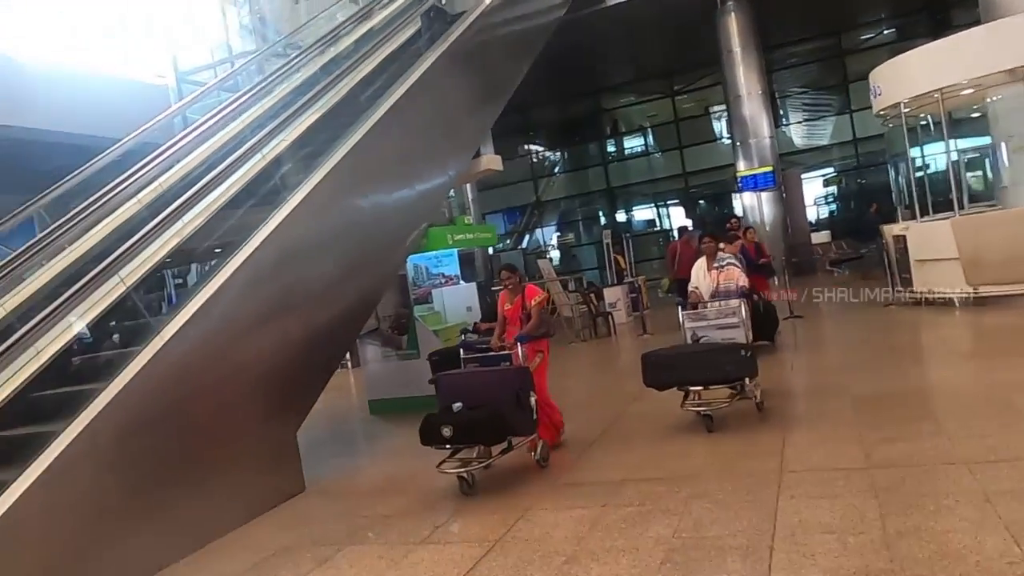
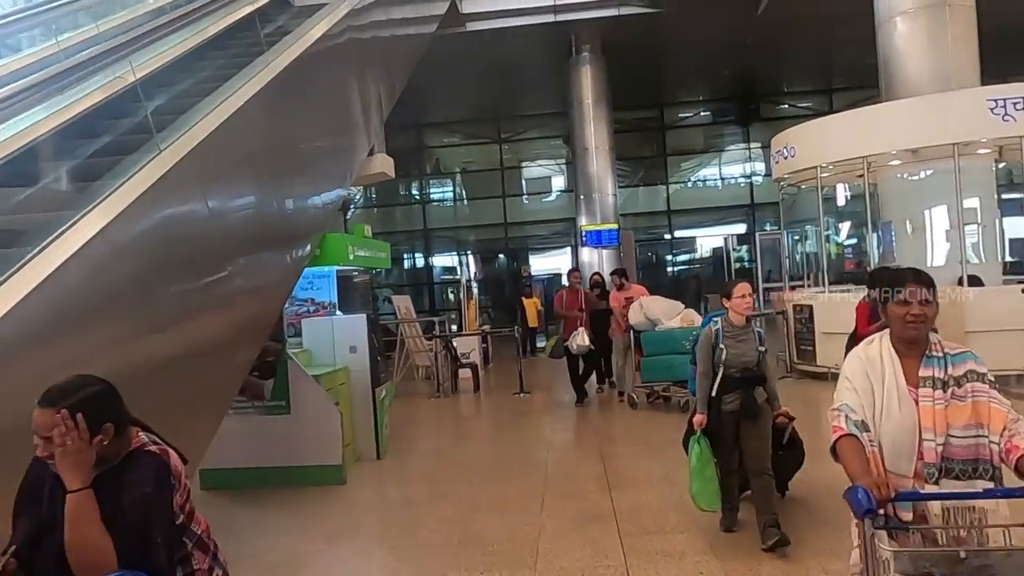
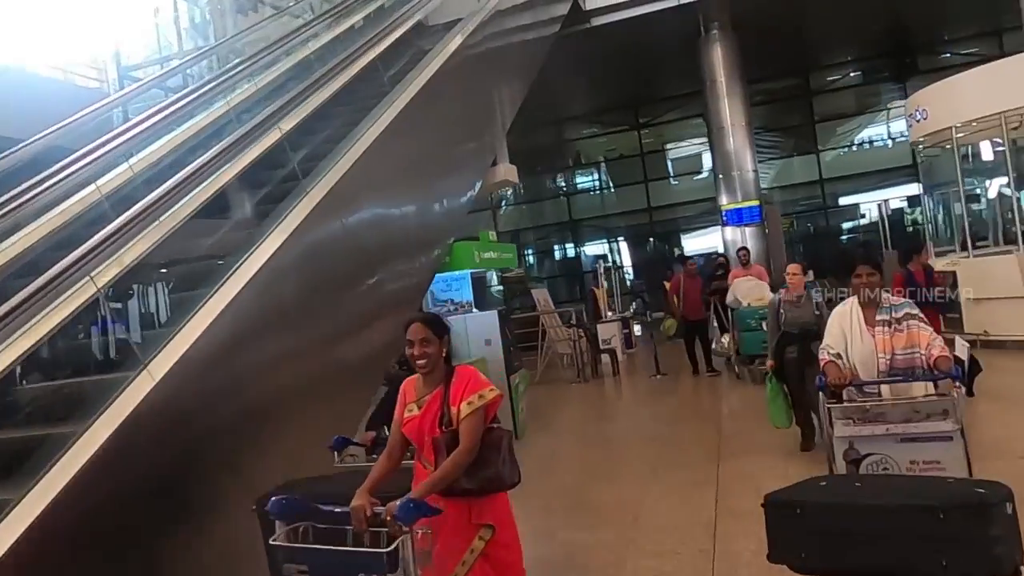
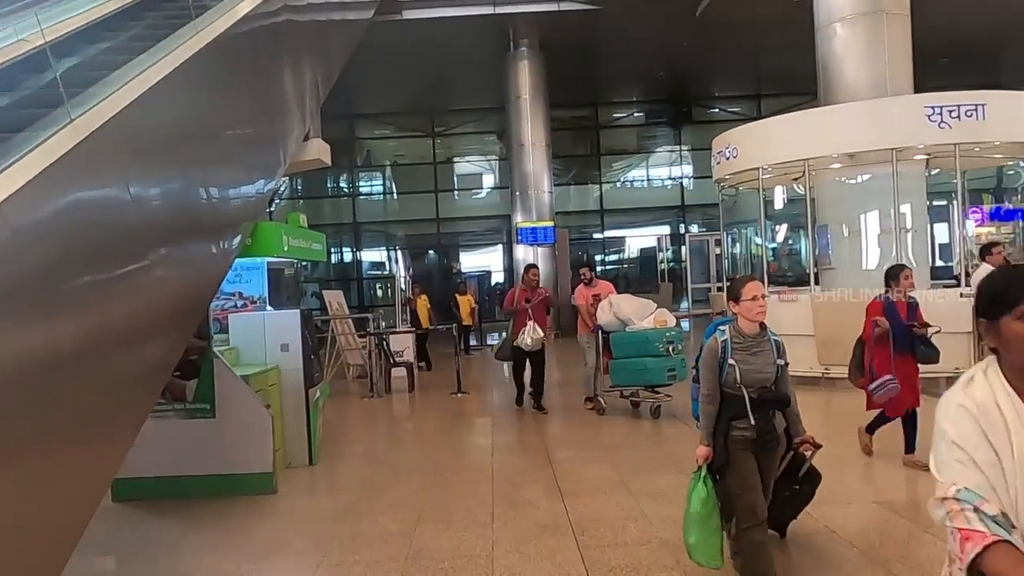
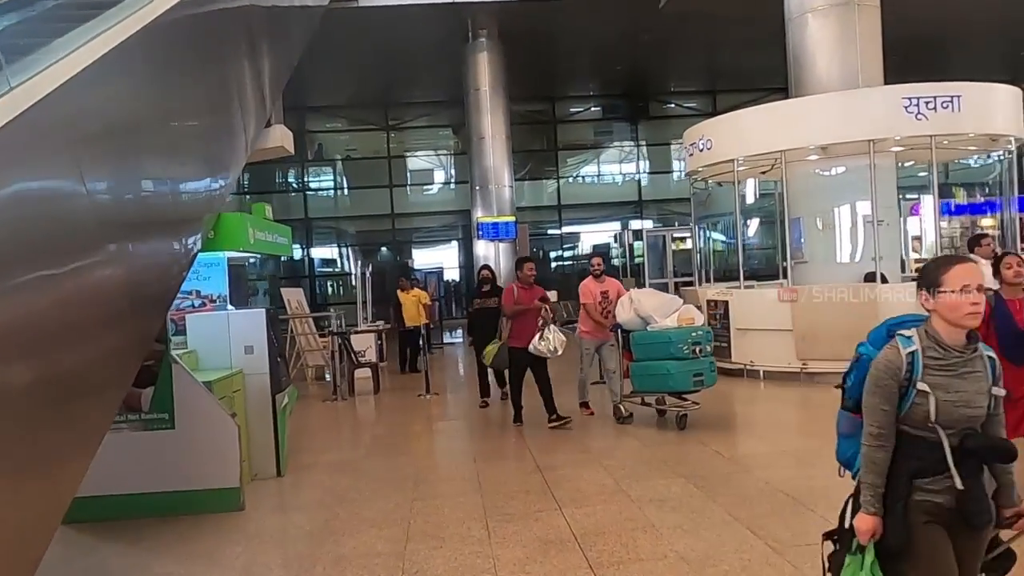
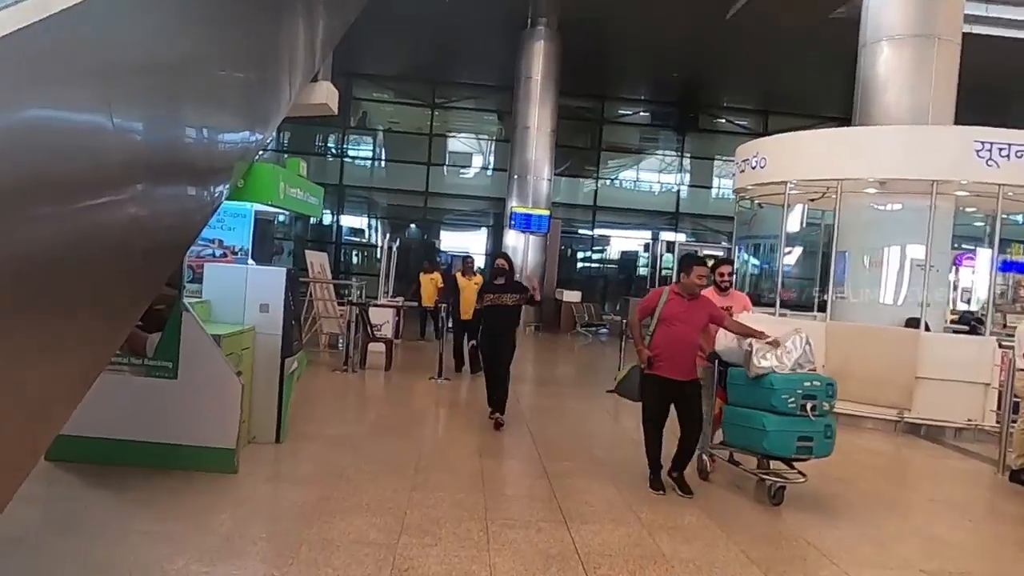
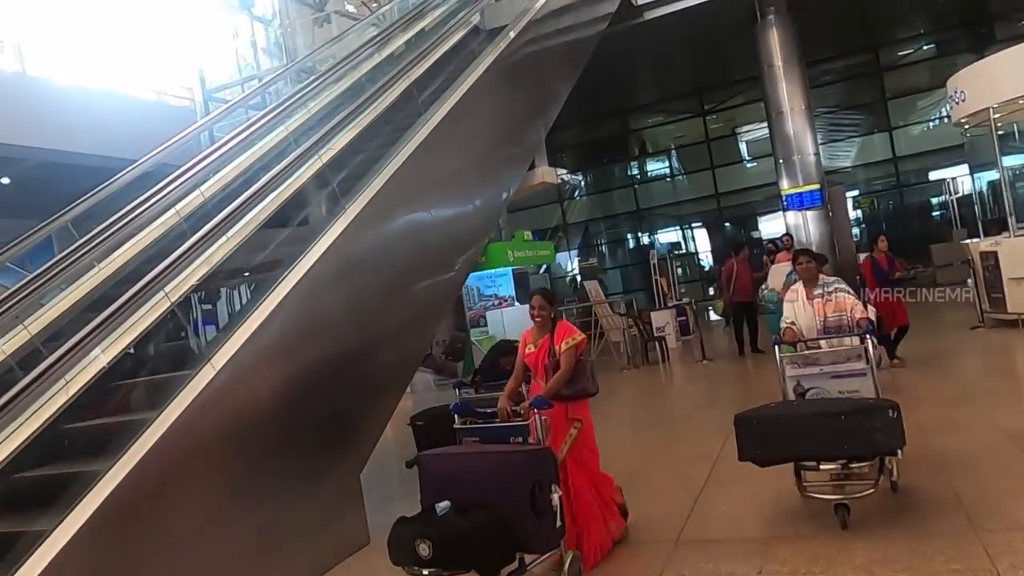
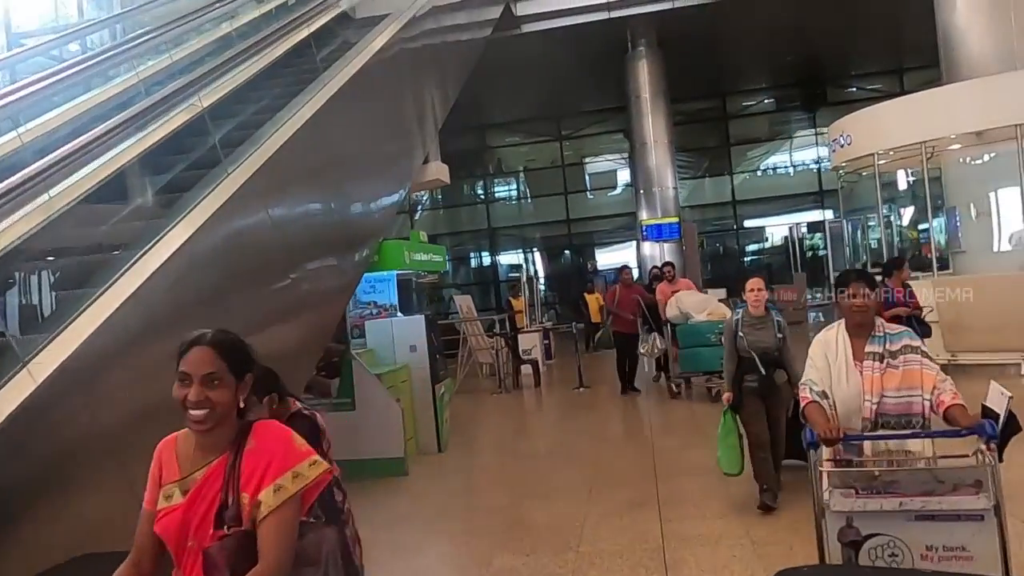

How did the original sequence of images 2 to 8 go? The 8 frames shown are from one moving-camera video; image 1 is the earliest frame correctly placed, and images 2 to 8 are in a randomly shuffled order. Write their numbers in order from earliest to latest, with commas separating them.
7, 3, 8, 2, 4, 5, 6
